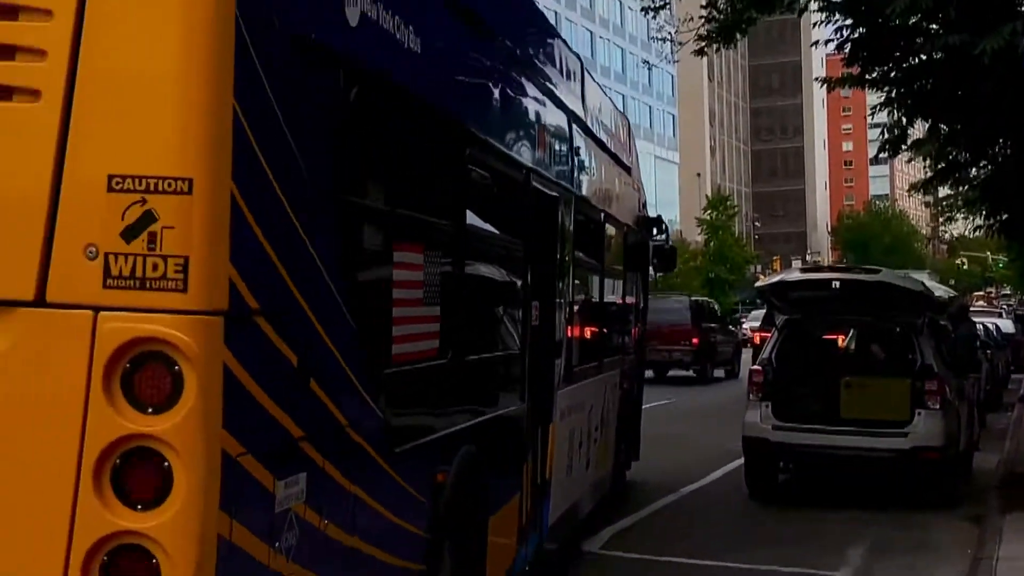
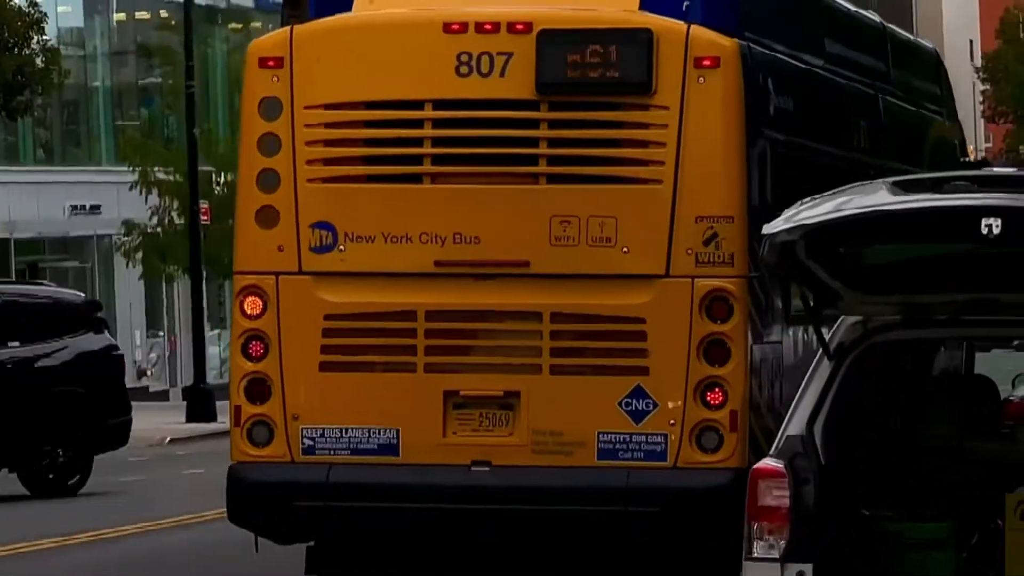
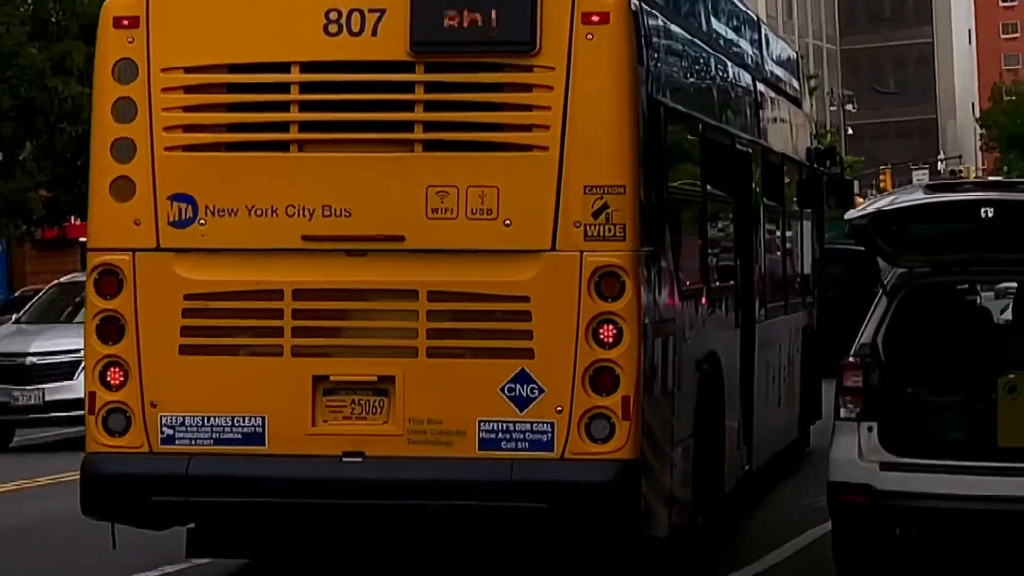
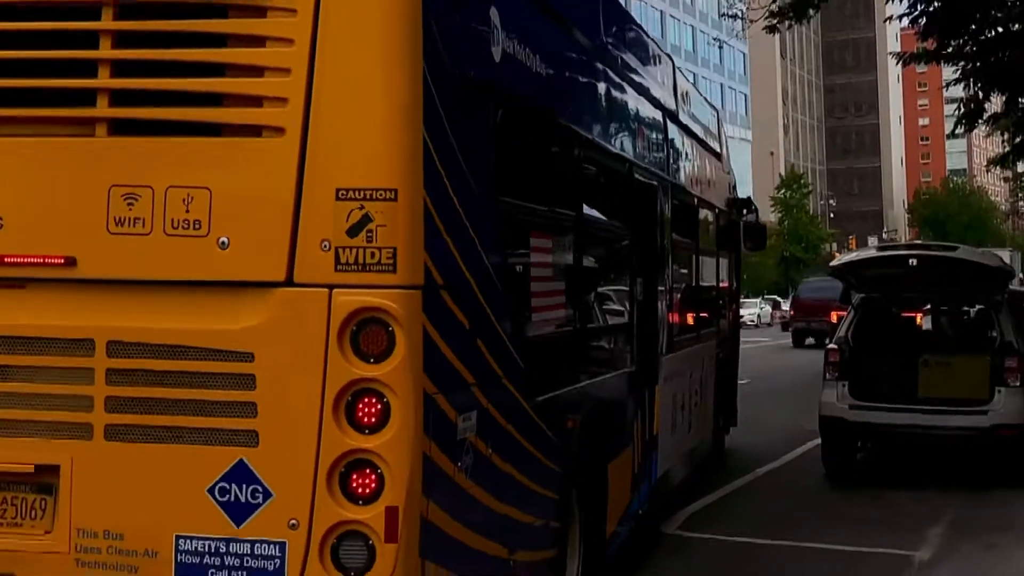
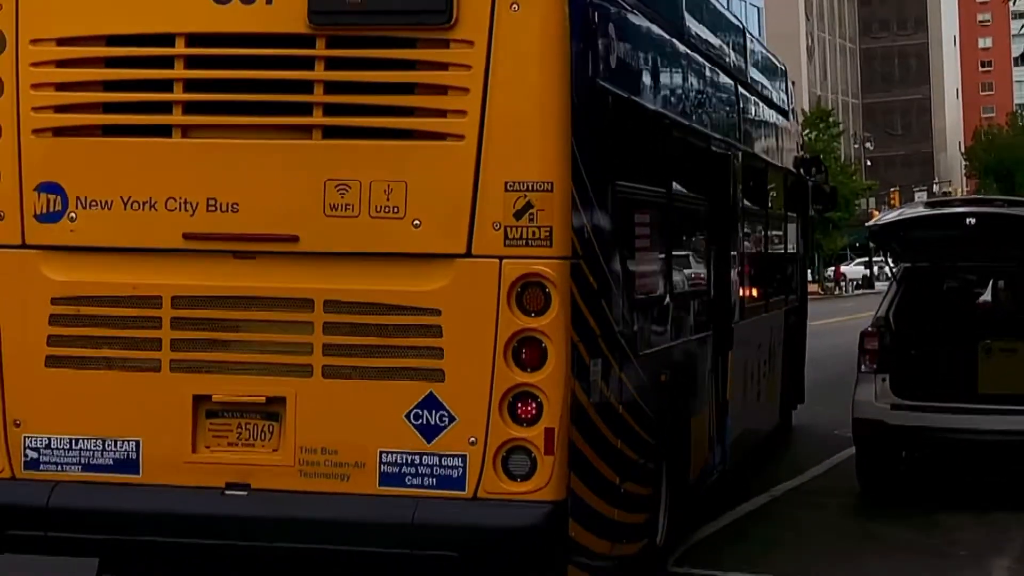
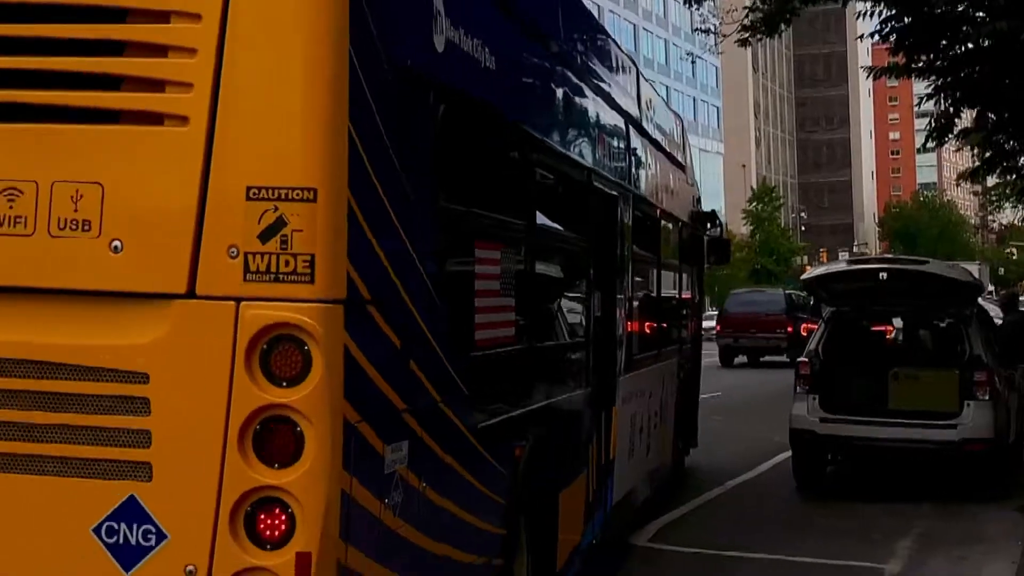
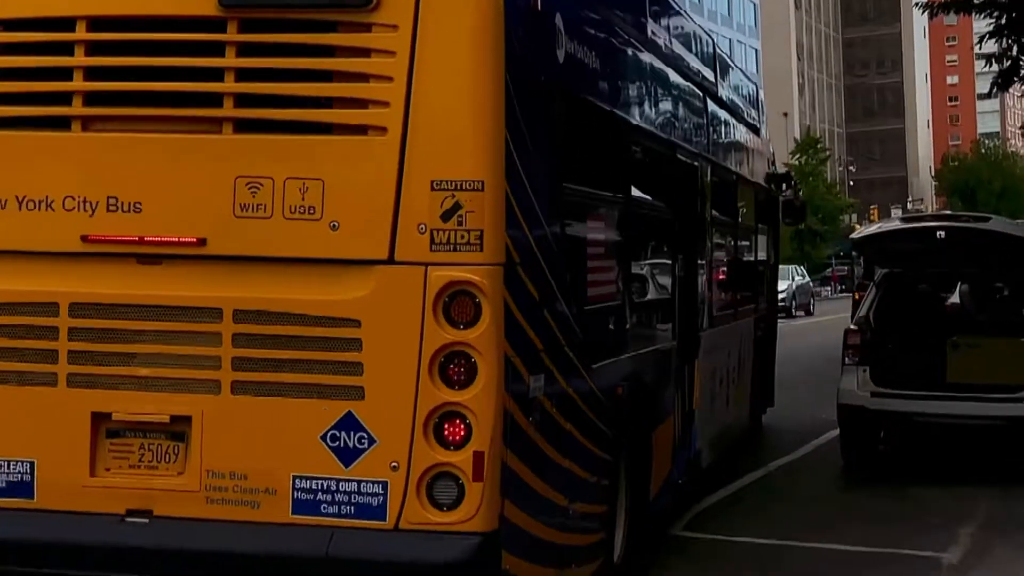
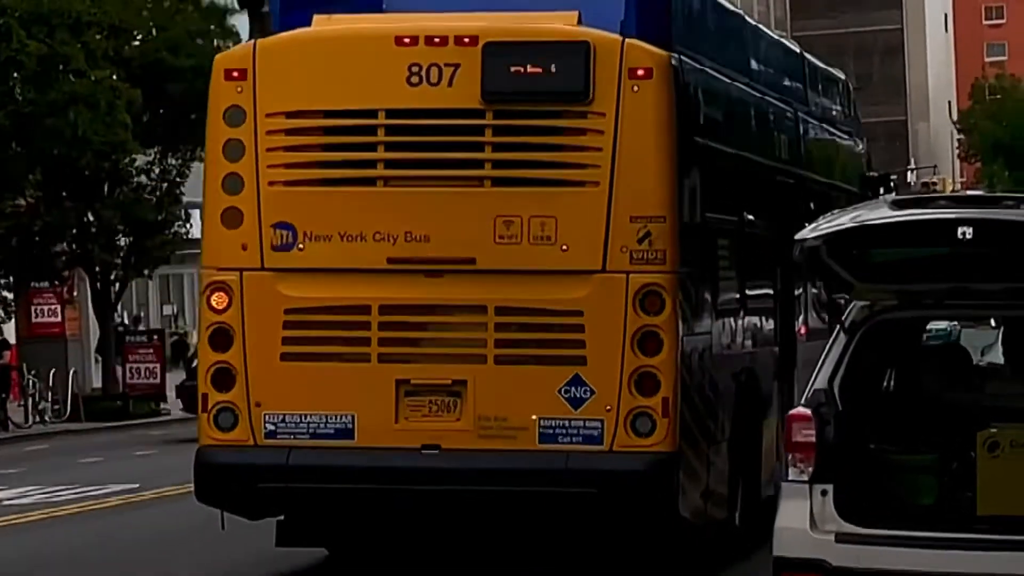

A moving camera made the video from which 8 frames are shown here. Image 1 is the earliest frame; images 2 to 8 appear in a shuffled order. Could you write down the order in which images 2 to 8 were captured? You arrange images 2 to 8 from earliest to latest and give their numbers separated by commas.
6, 4, 7, 5, 3, 8, 2
